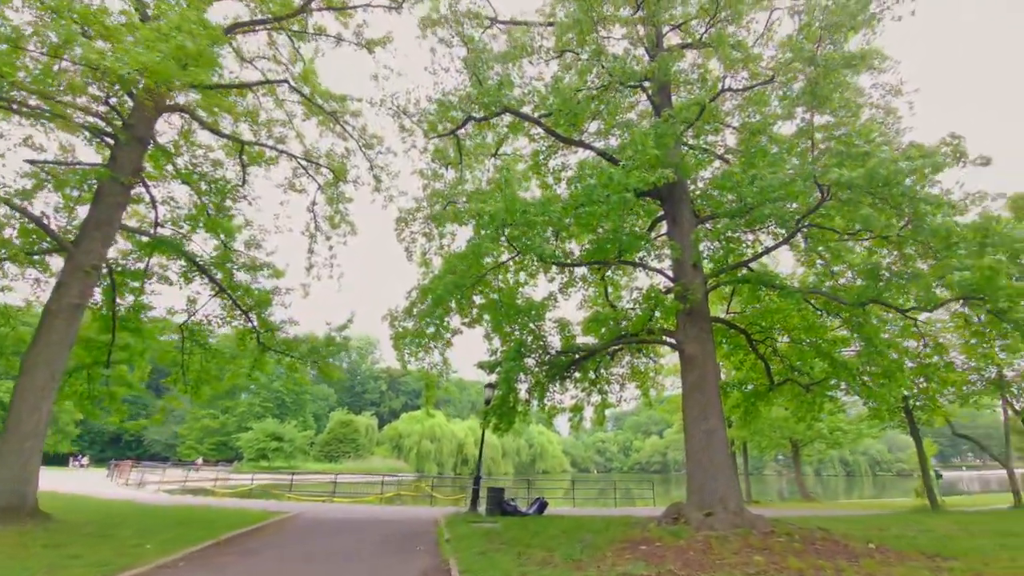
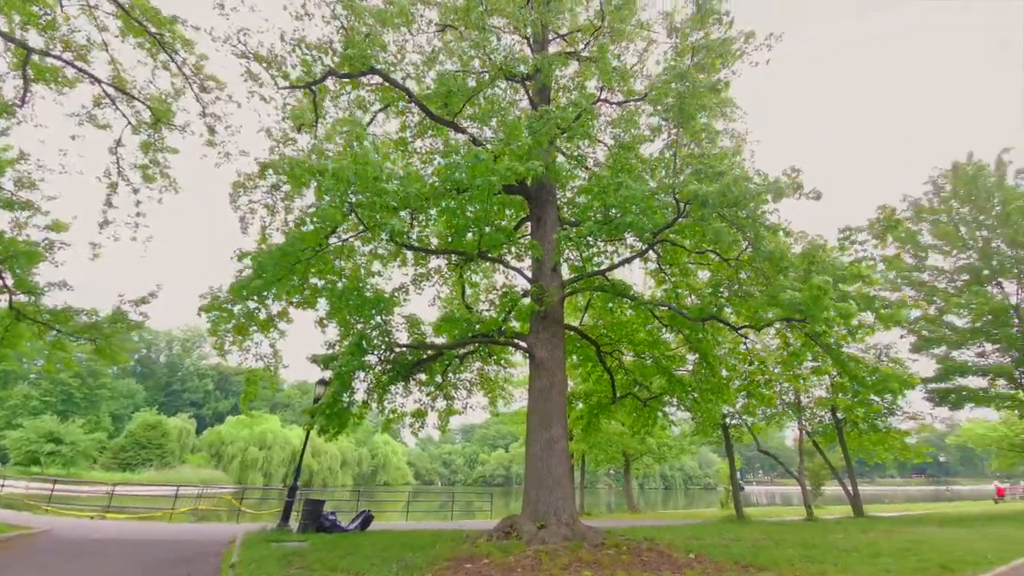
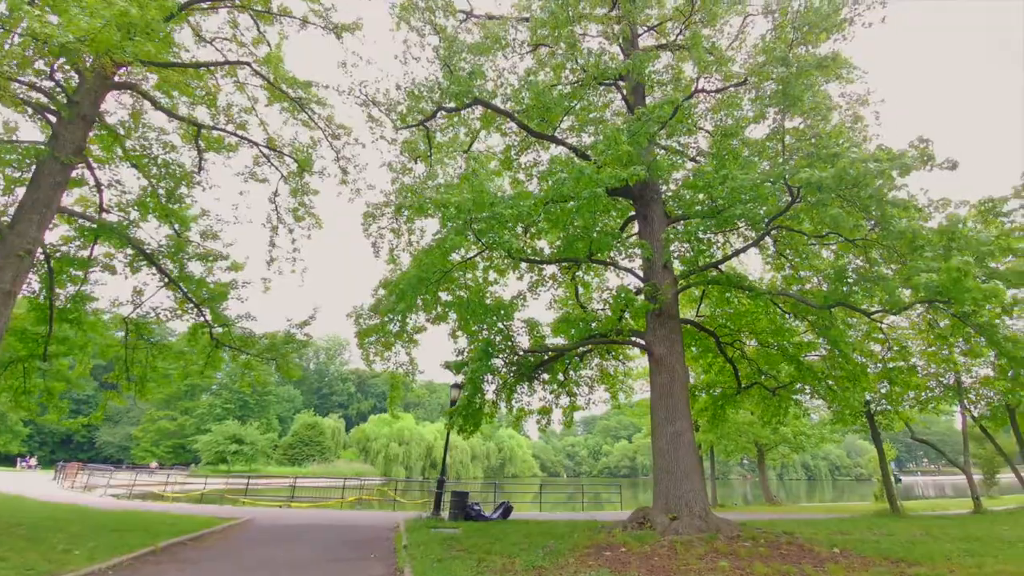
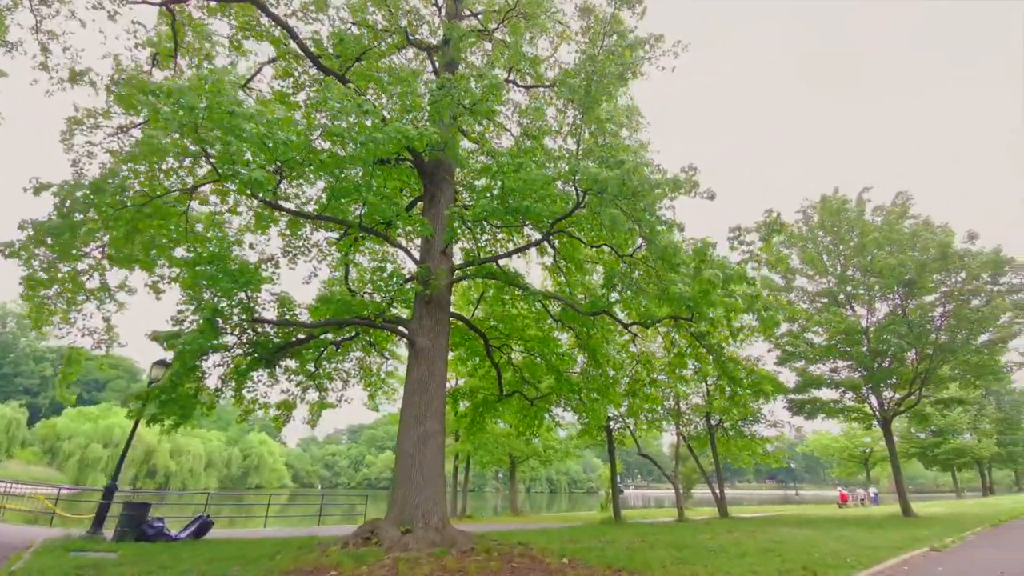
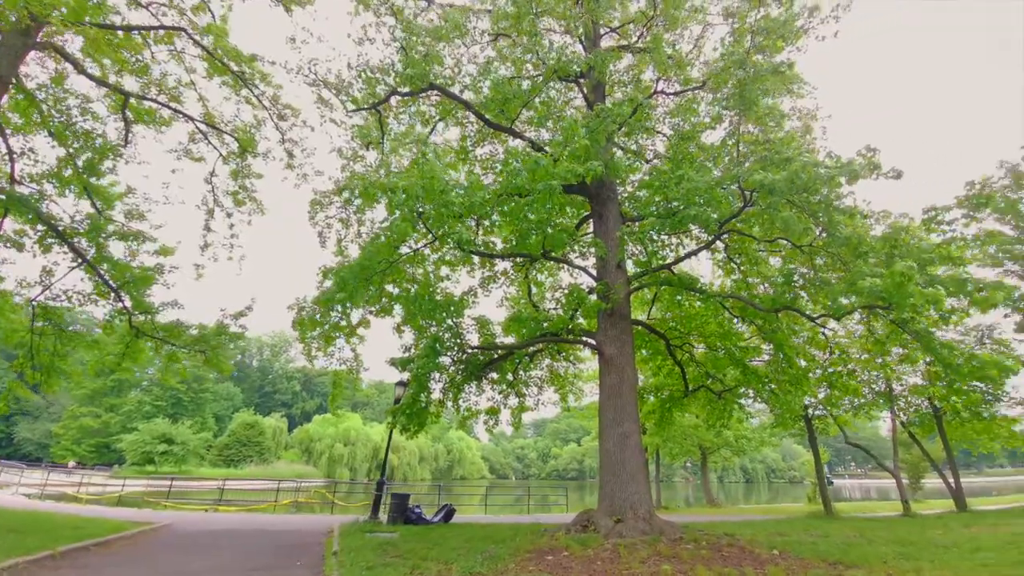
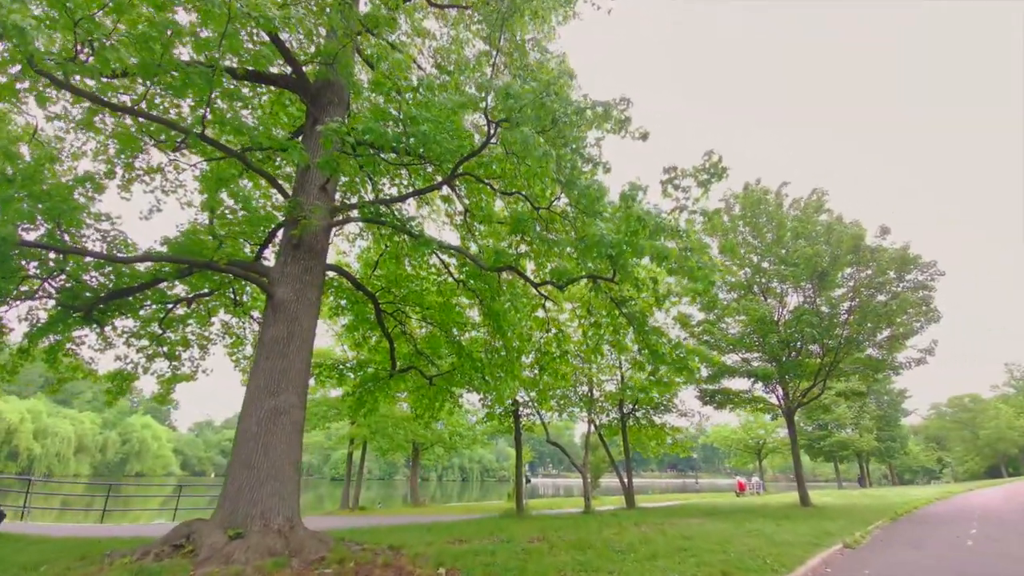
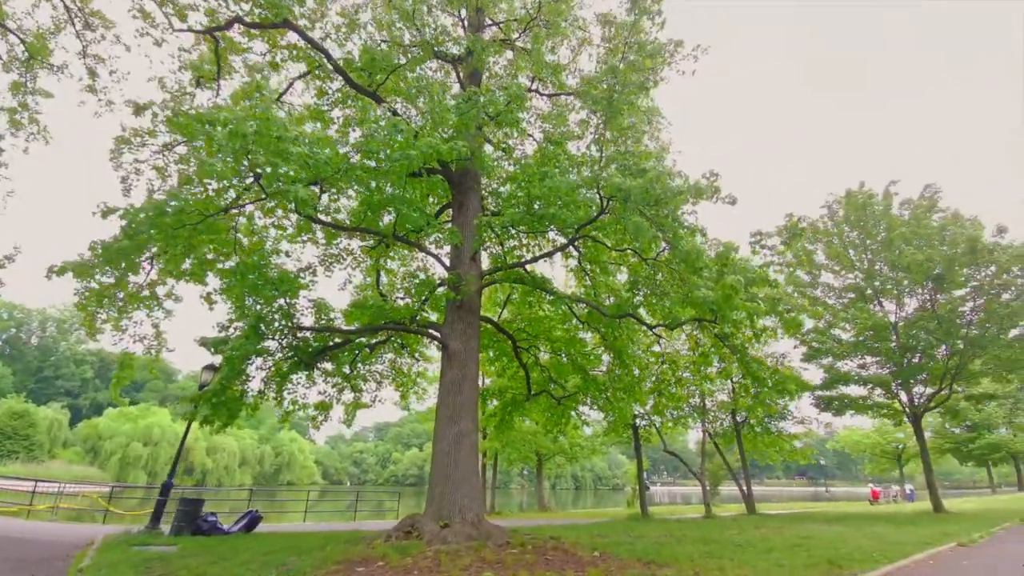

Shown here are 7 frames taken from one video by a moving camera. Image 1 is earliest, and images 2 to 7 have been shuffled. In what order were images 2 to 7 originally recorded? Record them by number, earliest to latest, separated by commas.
3, 5, 2, 7, 4, 6
